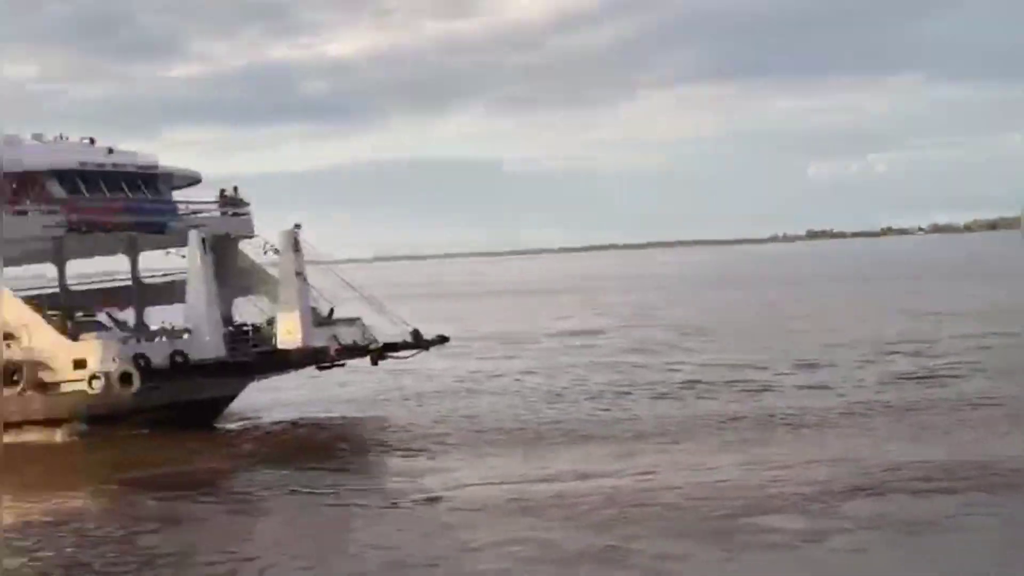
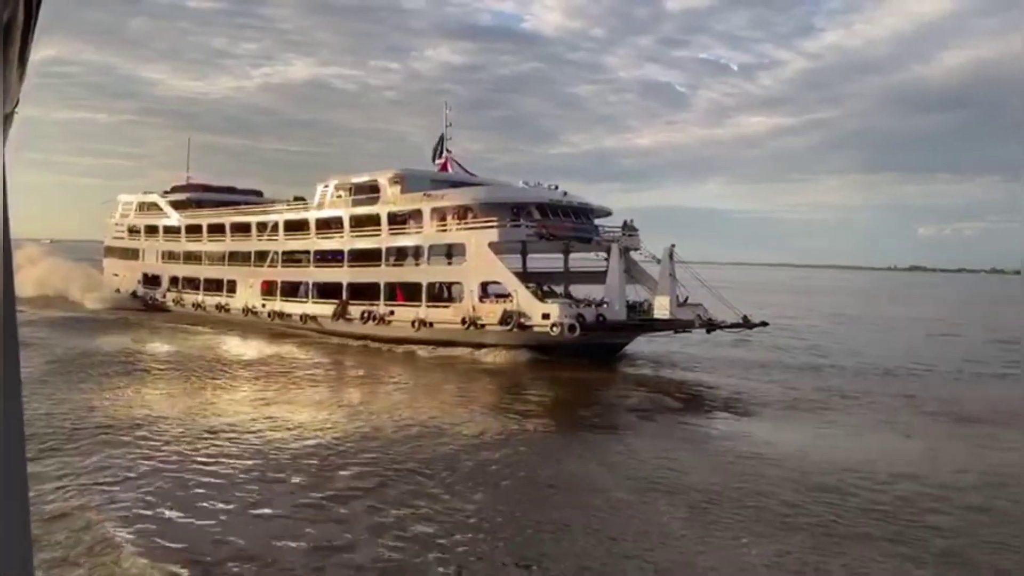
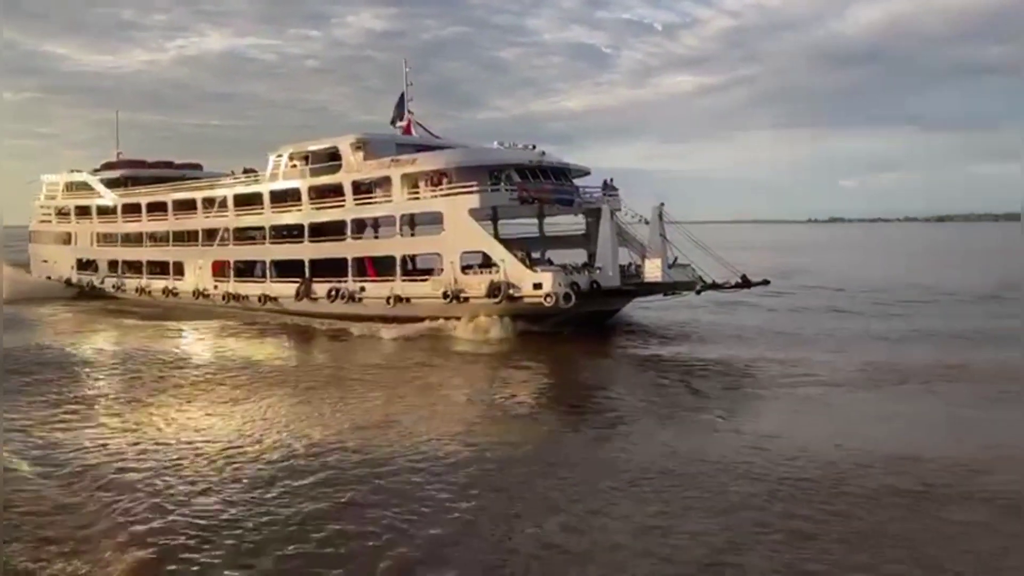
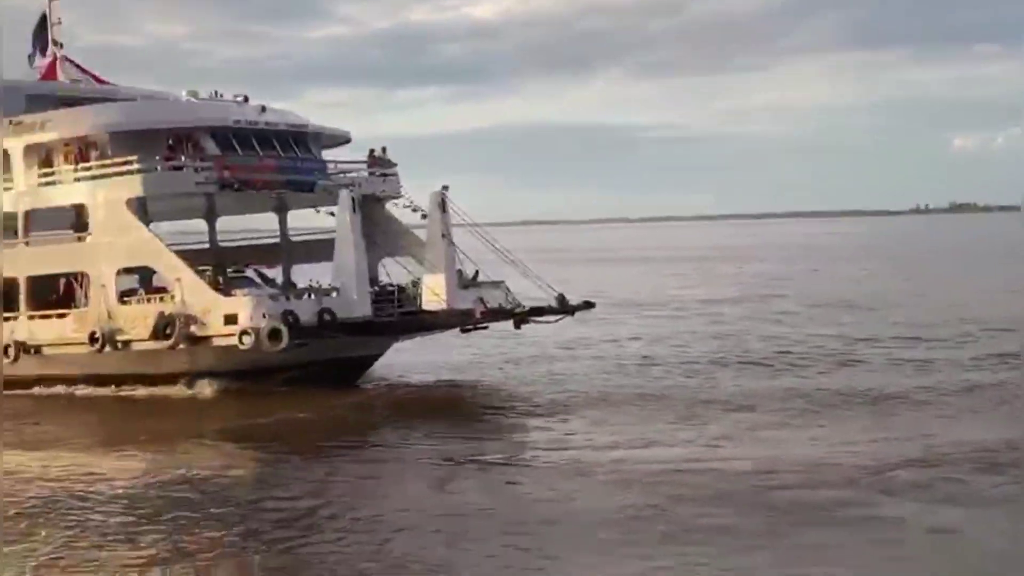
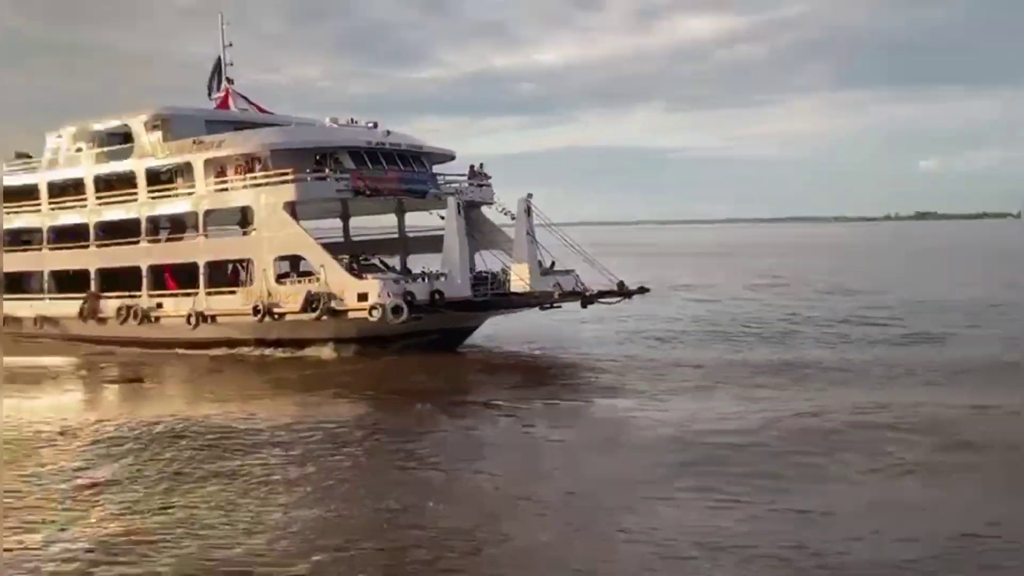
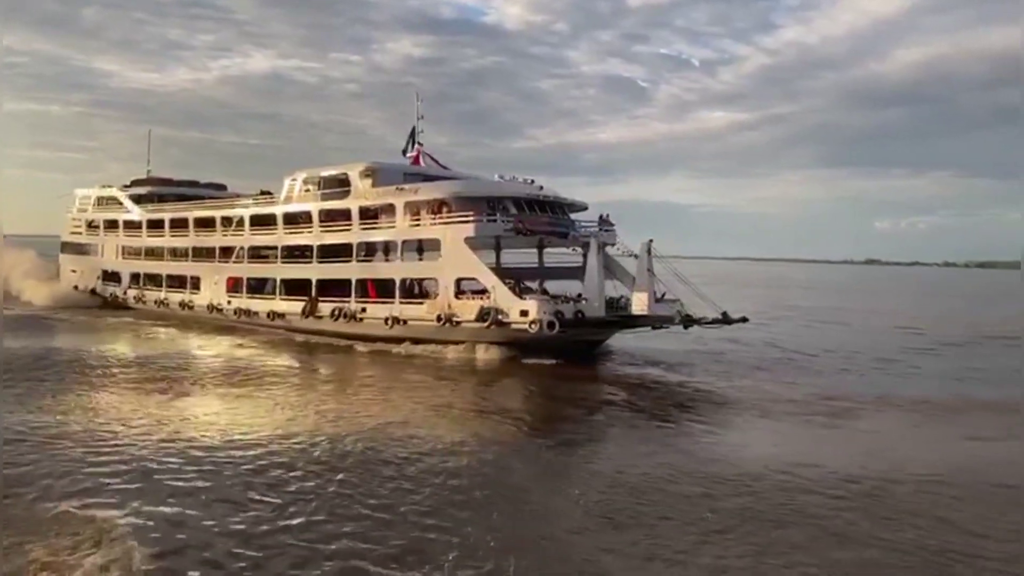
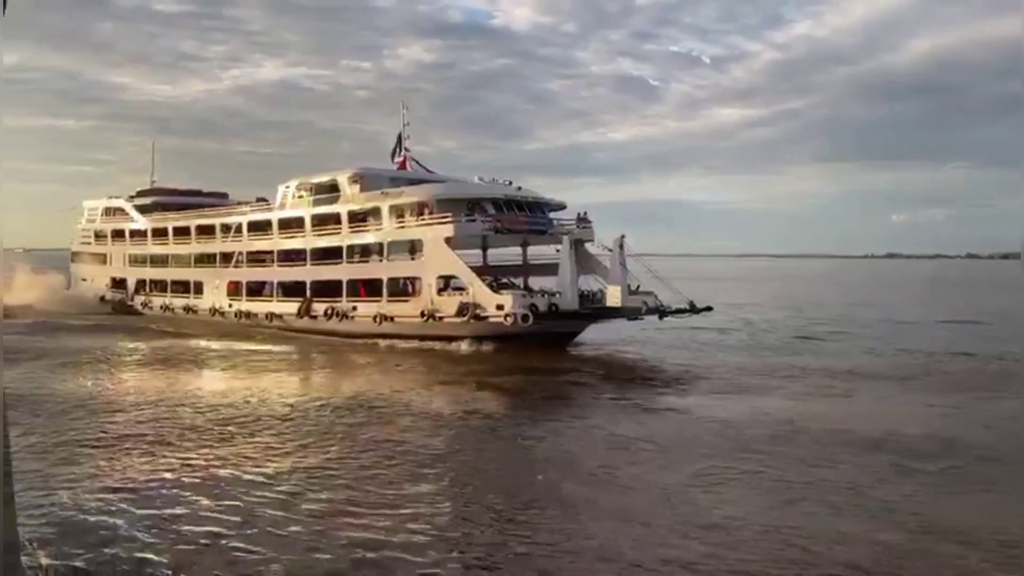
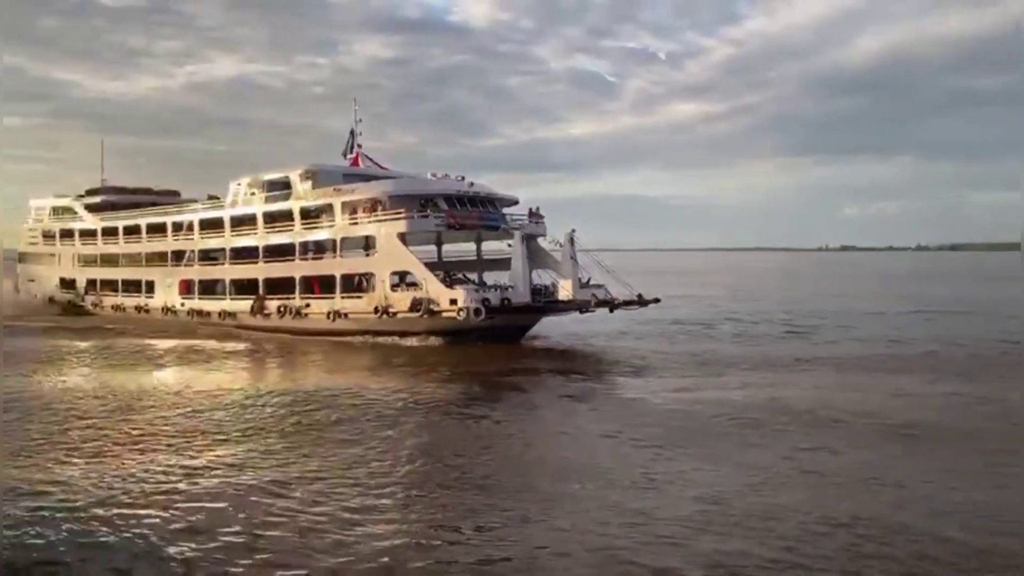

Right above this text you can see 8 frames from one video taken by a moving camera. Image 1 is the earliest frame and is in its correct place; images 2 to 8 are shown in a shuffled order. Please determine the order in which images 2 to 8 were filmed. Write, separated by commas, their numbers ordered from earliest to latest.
4, 5, 8, 7, 2, 6, 3
